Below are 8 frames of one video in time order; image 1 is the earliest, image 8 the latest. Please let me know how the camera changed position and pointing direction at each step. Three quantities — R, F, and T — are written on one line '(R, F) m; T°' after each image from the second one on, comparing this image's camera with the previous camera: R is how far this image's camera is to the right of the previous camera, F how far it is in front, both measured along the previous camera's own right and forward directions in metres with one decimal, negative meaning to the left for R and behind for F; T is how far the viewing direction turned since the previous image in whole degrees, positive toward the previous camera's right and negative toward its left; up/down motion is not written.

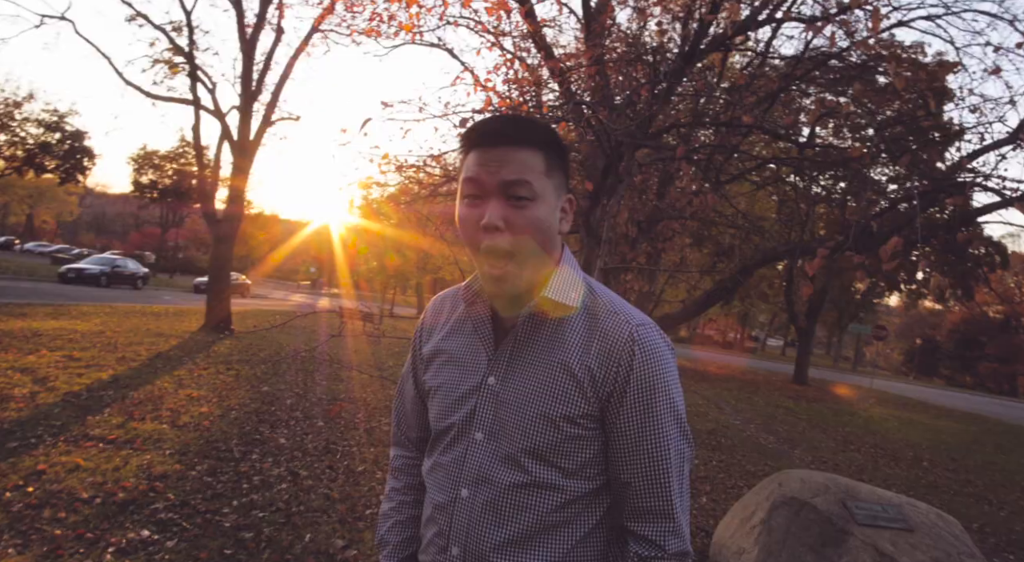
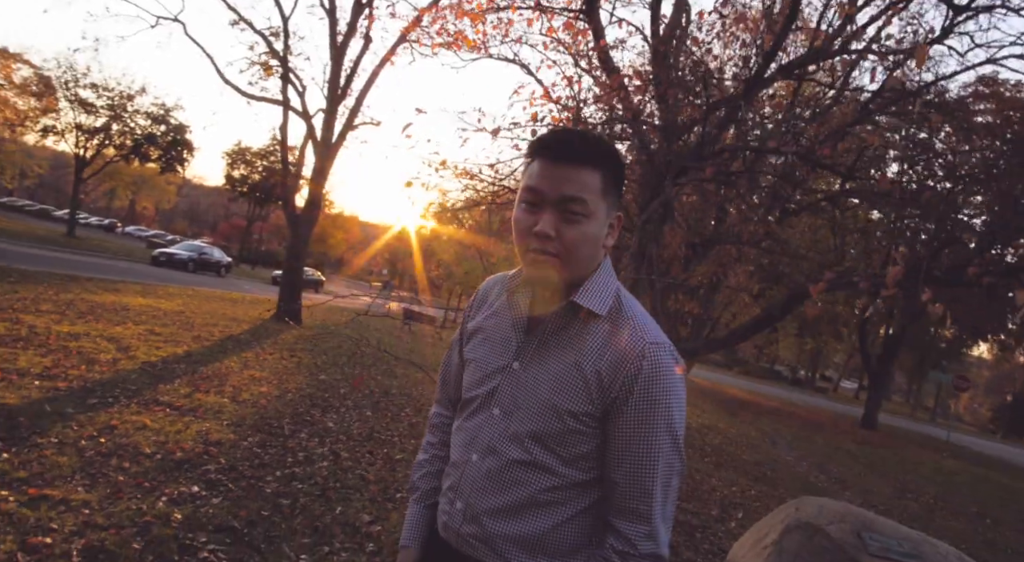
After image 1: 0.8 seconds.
(+0.2, -0.1) m; -6°
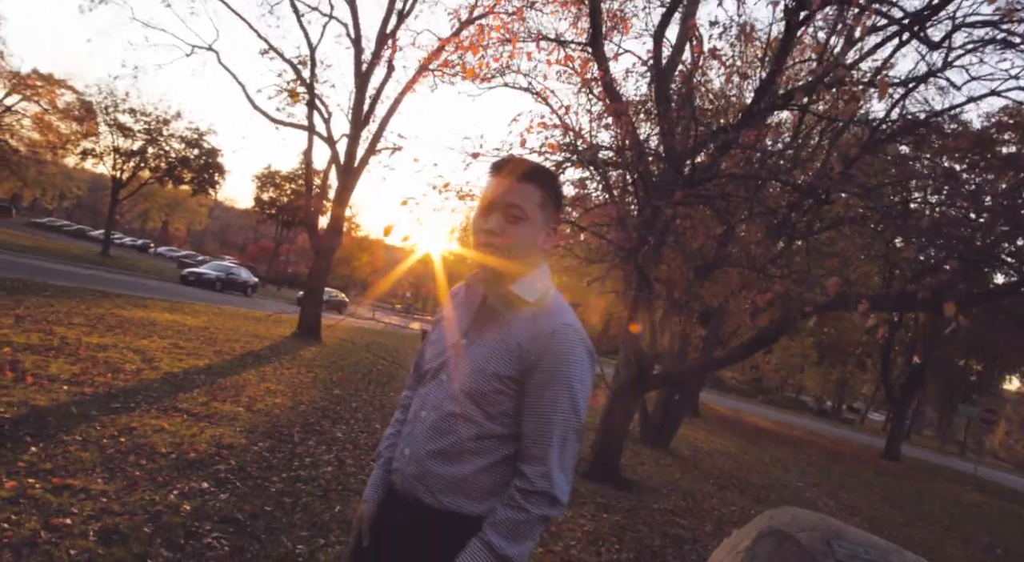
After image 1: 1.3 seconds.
(+0.2, -0.2) m; -2°
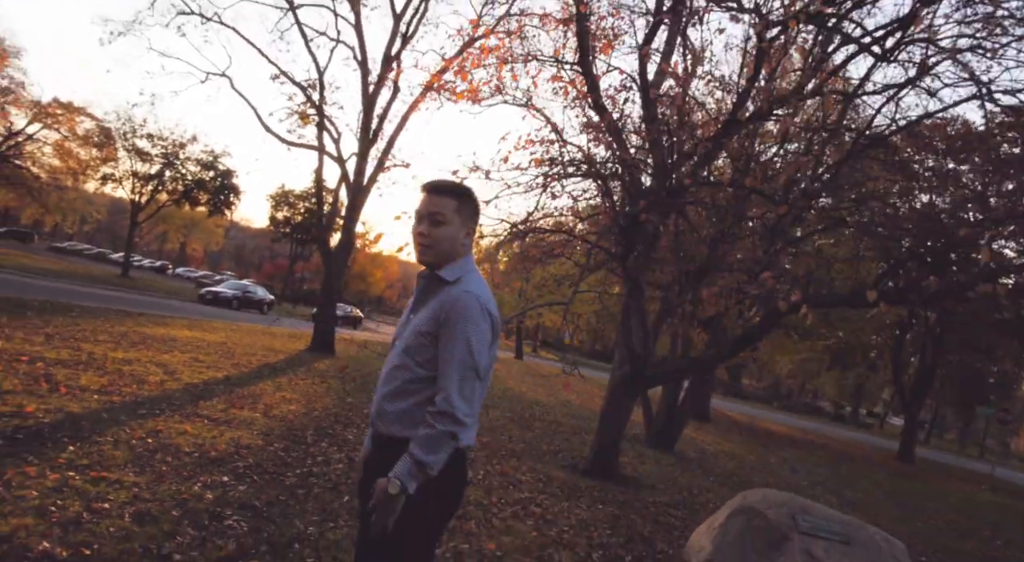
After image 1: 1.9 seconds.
(+0.2, -0.4) m; -1°
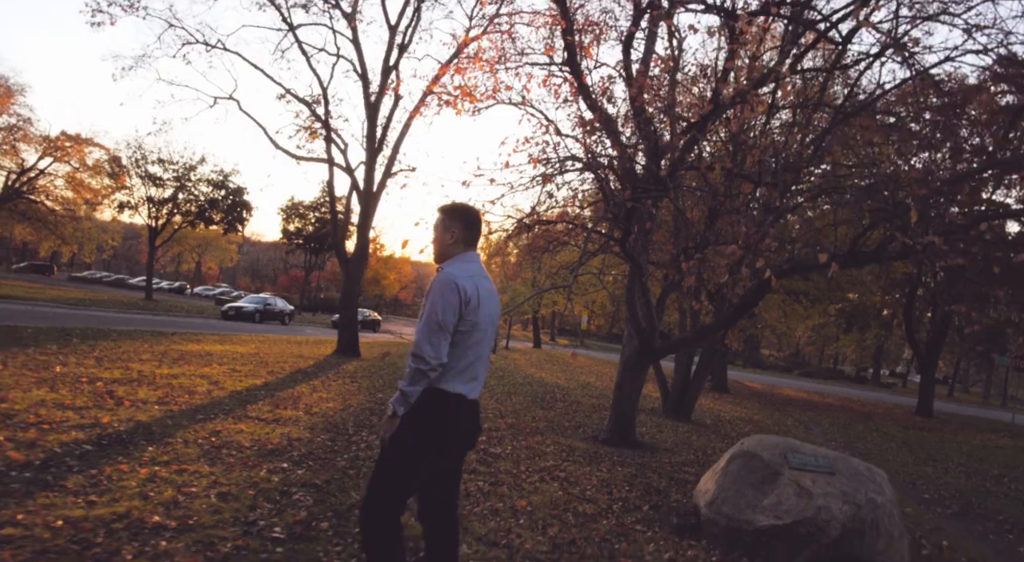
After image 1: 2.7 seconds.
(0.0, -0.6) m; -1°
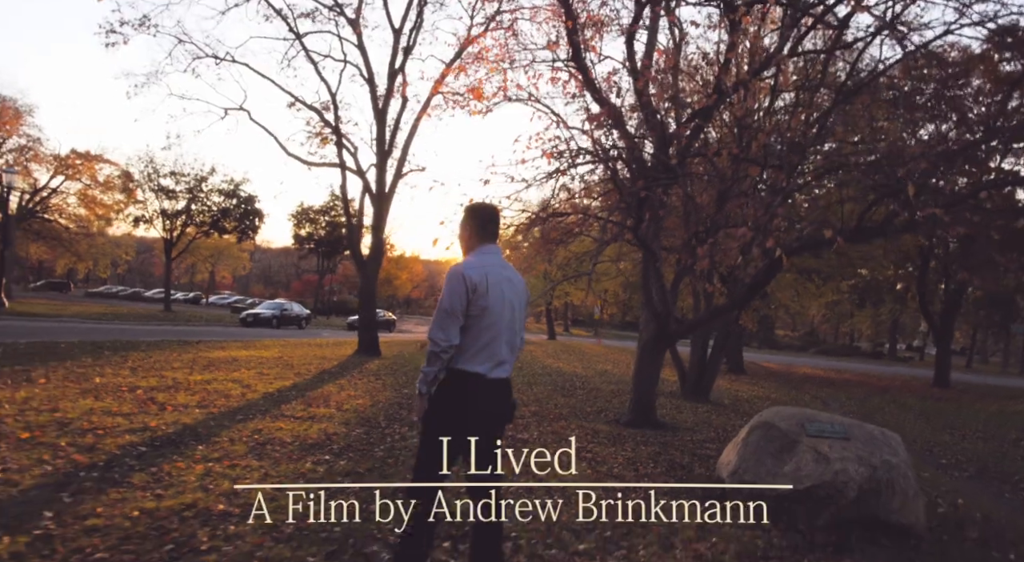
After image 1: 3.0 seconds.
(-0.1, -0.3) m; -1°
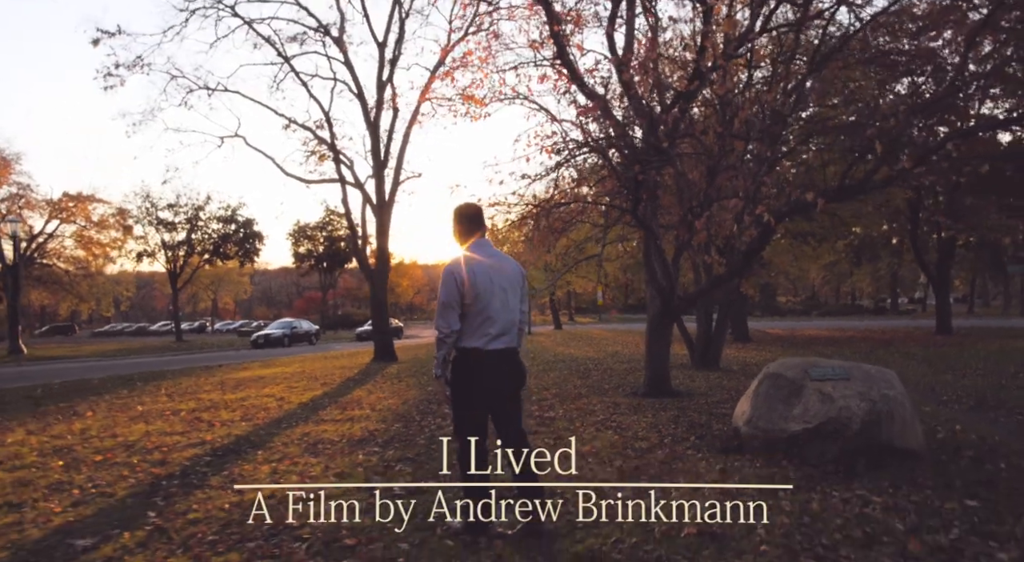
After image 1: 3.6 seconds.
(-0.2, -0.5) m; 0°
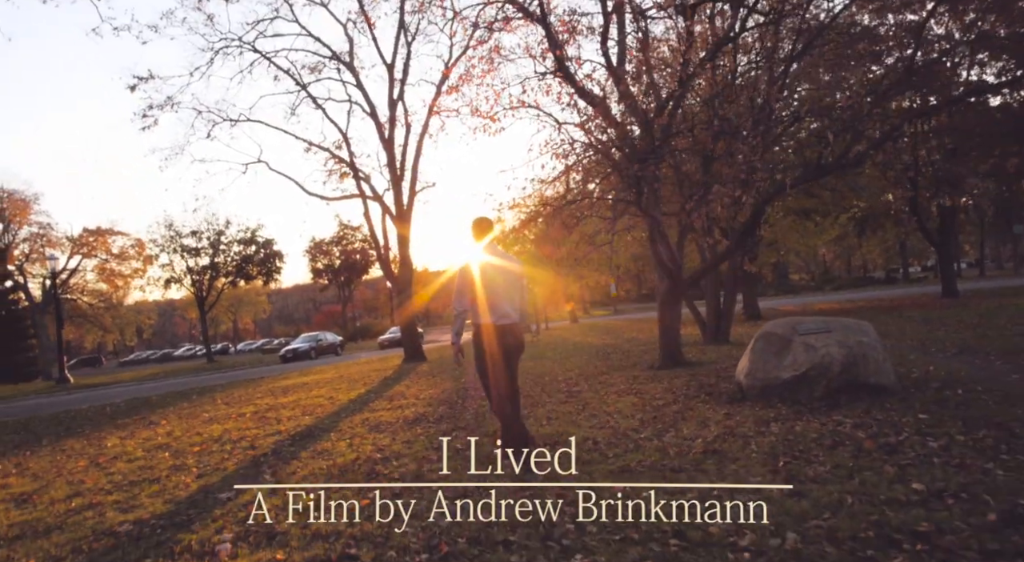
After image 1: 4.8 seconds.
(-0.1, -1.0) m; -1°
